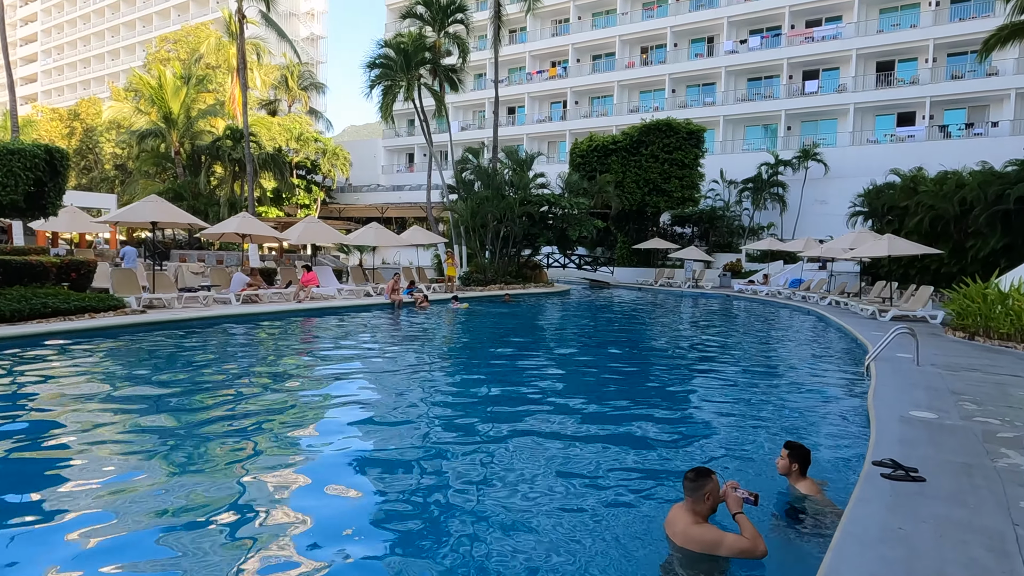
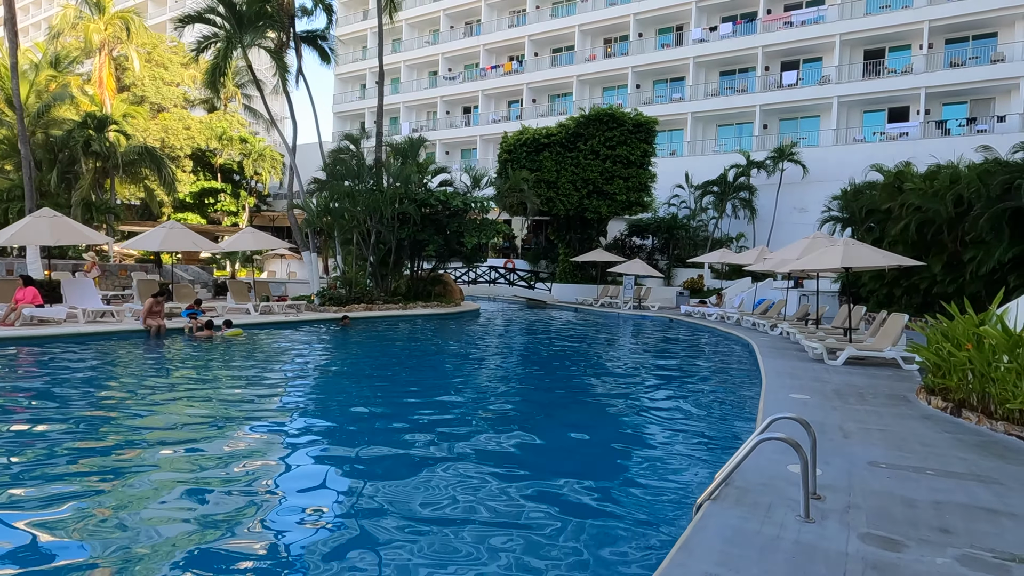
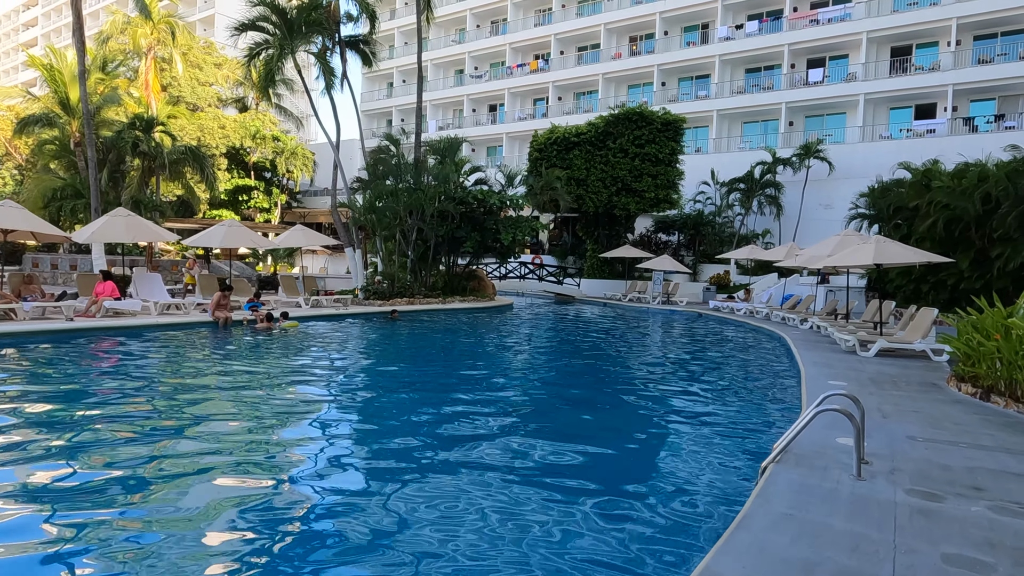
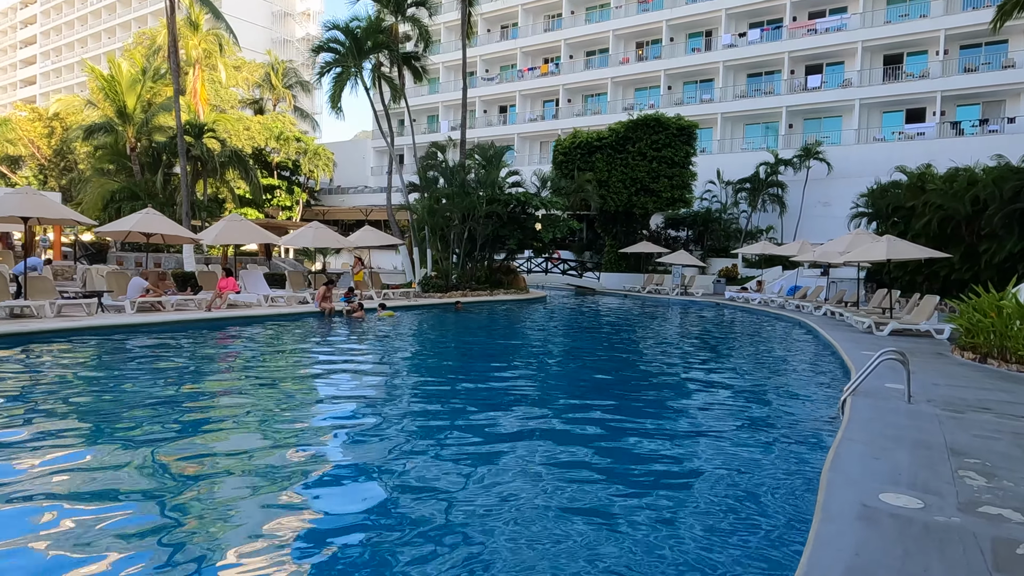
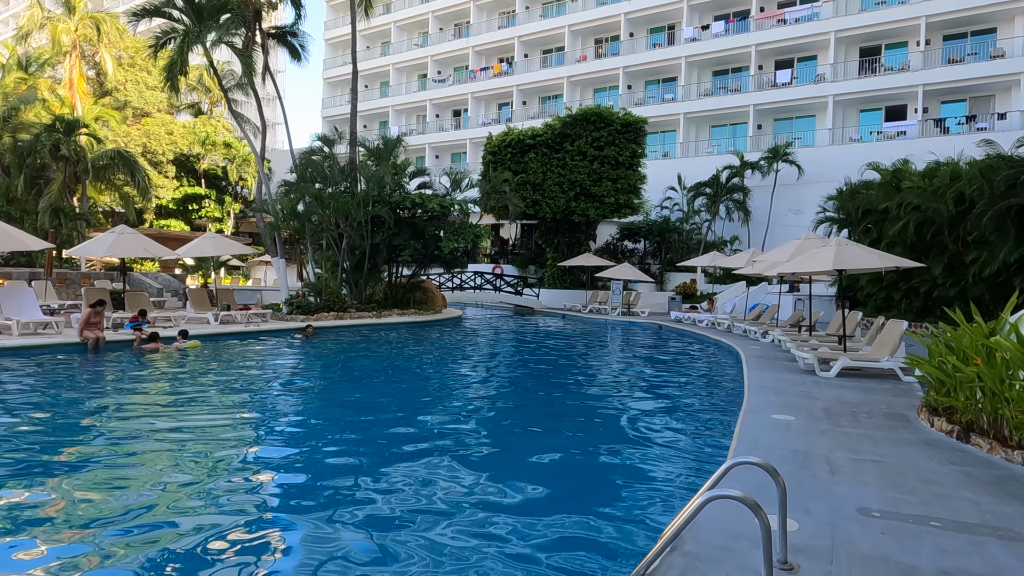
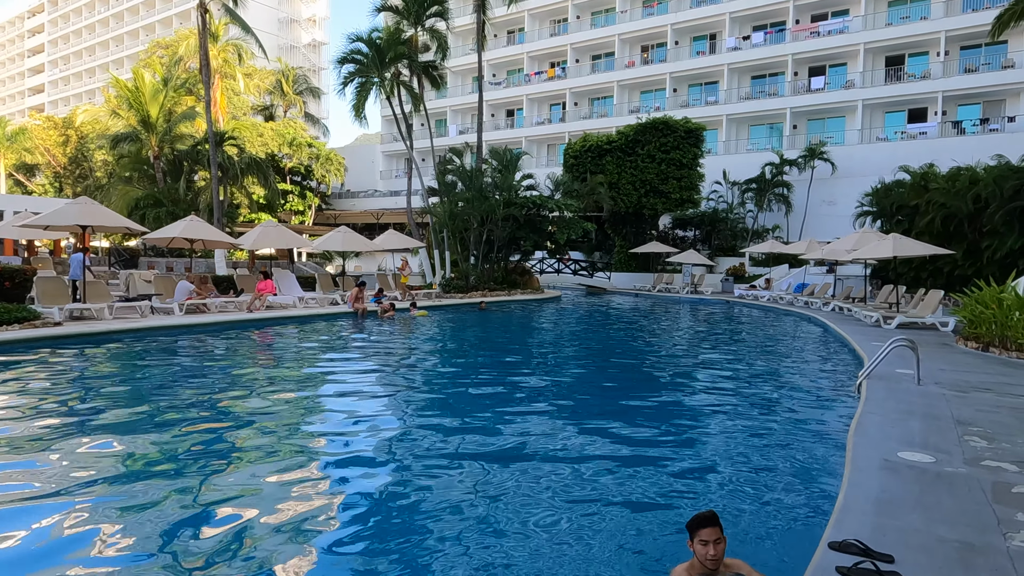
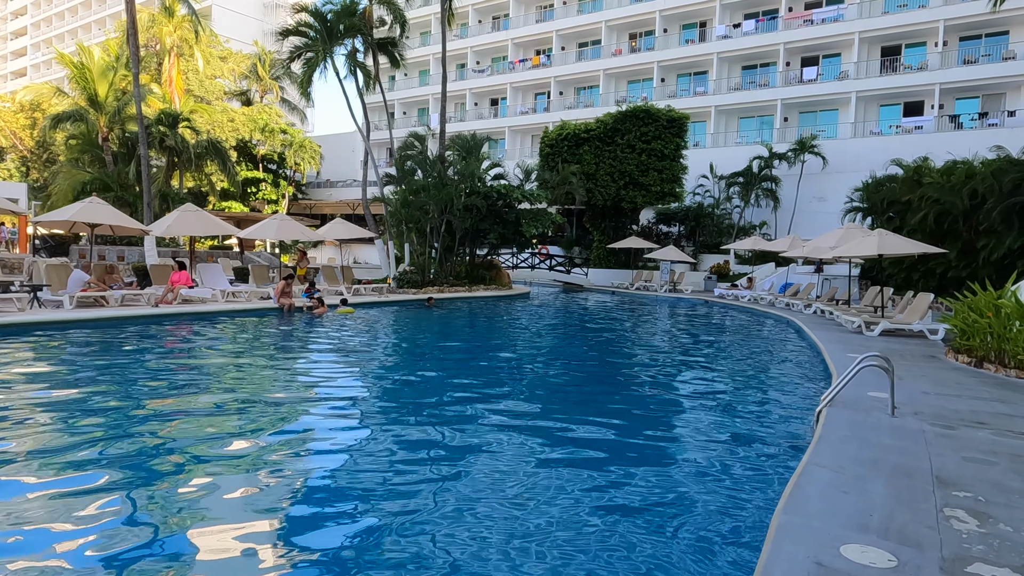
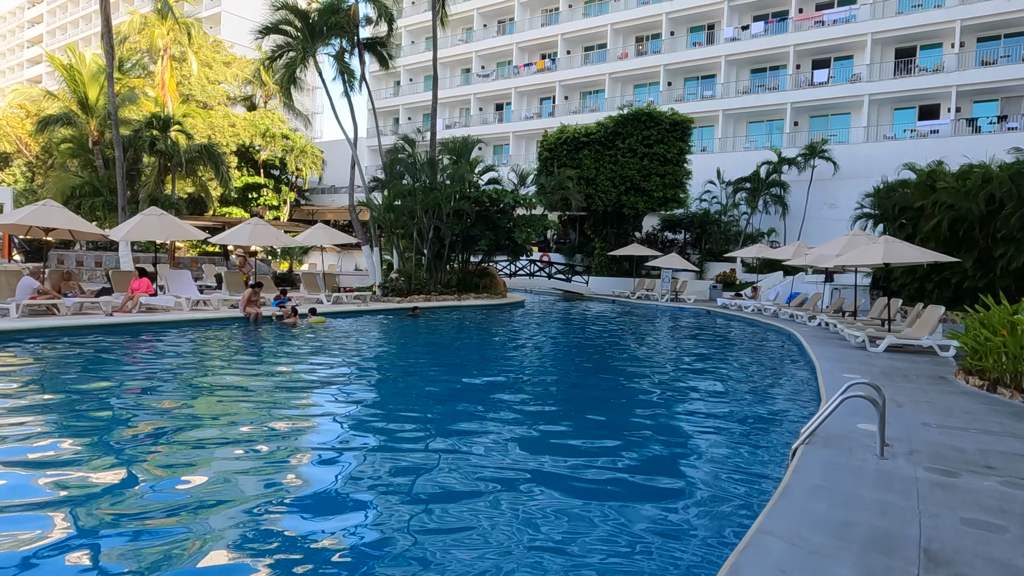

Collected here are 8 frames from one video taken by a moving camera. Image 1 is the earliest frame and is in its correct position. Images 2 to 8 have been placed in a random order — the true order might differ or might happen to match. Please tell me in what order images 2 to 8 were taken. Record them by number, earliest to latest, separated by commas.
6, 4, 7, 8, 3, 2, 5
